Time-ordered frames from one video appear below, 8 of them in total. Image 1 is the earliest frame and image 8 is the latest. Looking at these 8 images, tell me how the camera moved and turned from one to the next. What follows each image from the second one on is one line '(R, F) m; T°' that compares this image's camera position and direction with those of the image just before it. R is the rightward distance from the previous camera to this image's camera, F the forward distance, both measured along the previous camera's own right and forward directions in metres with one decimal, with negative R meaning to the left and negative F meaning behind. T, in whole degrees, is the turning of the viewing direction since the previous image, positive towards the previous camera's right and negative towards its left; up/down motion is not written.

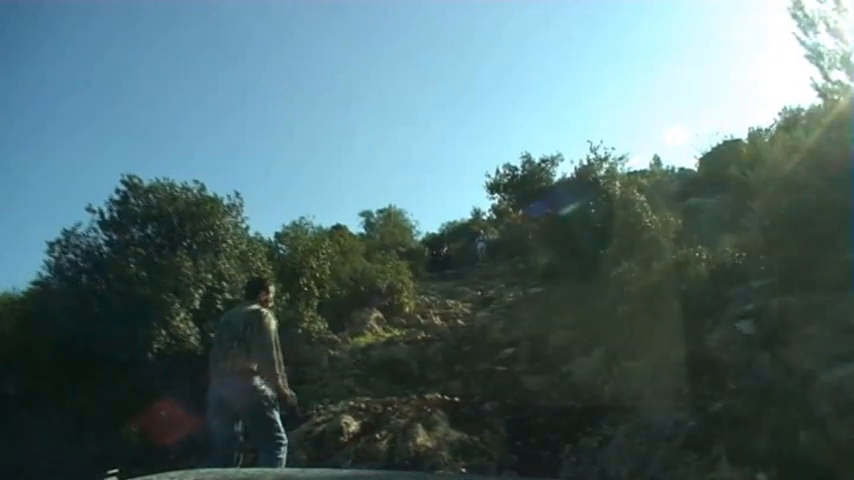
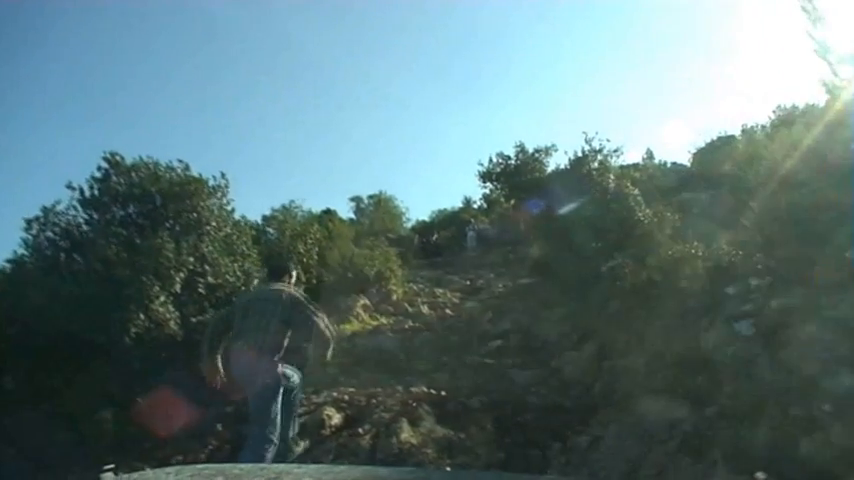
(0.0, +0.3) m; +1°
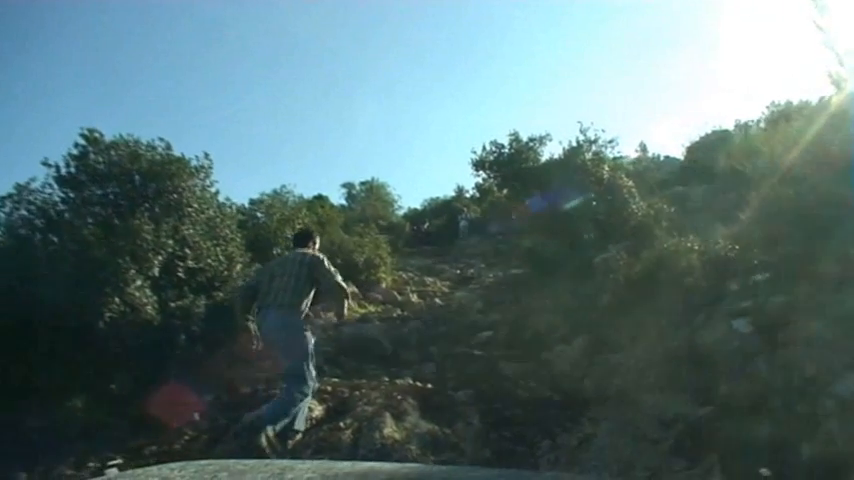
(0.0, +0.4) m; 0°
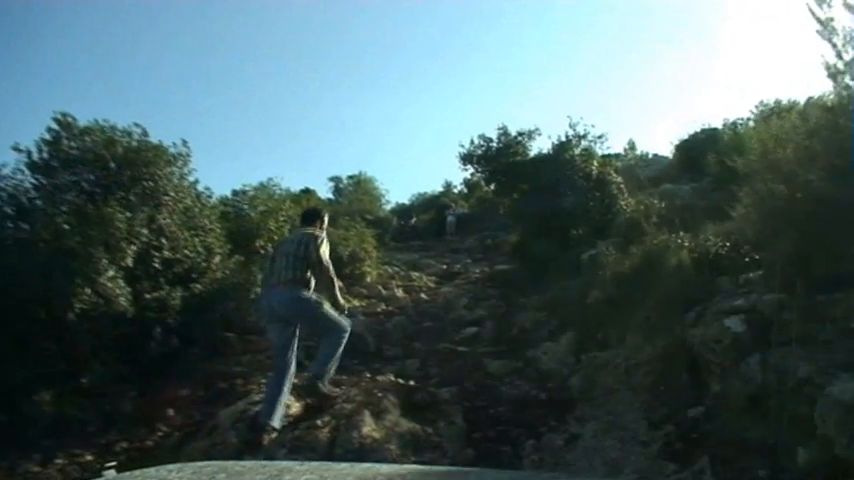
(0.0, +0.3) m; +1°
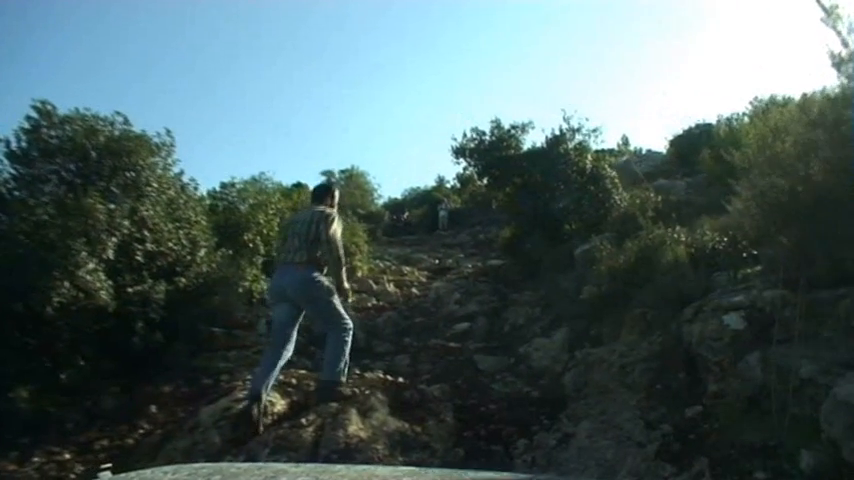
(0.0, +0.3) m; 0°
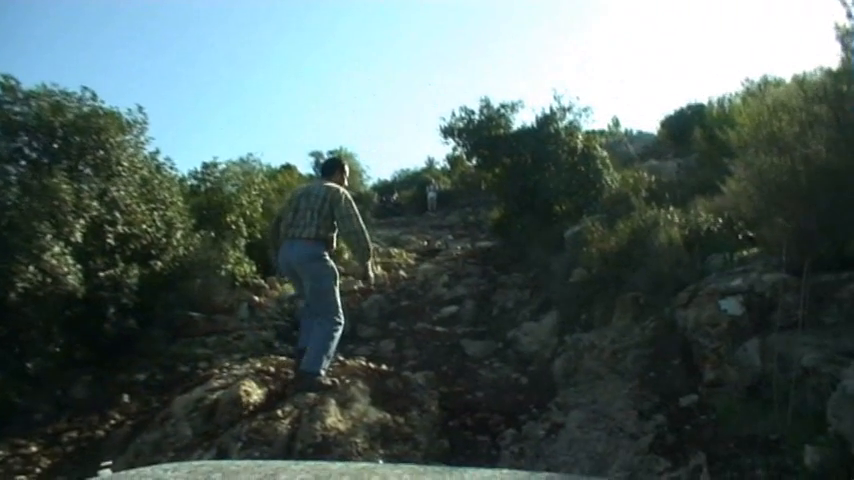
(+0.1, +0.4) m; +1°
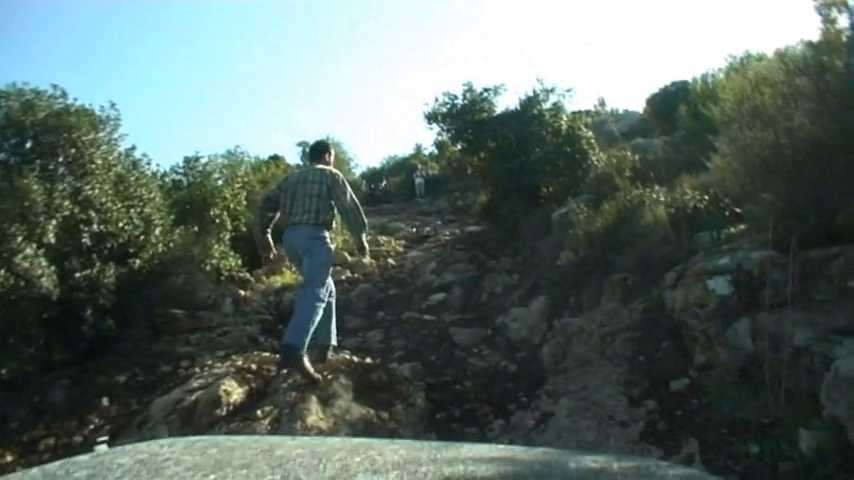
(+0.1, +0.2) m; 0°
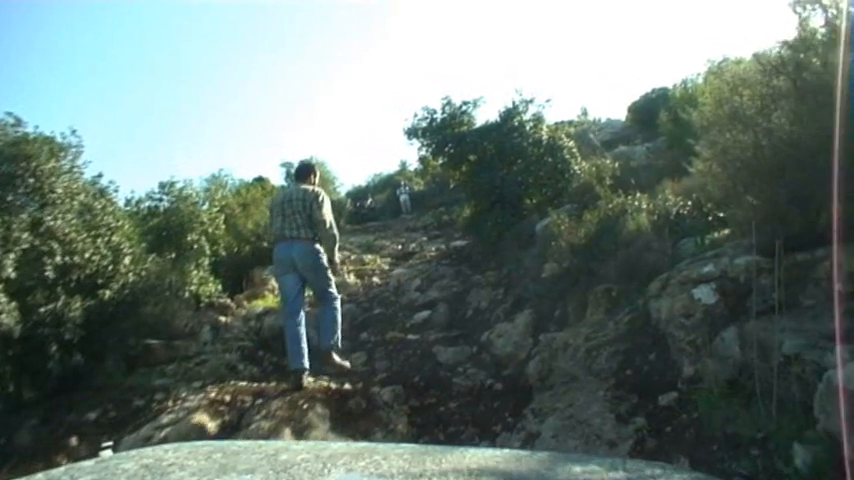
(+0.1, +0.3) m; +1°
